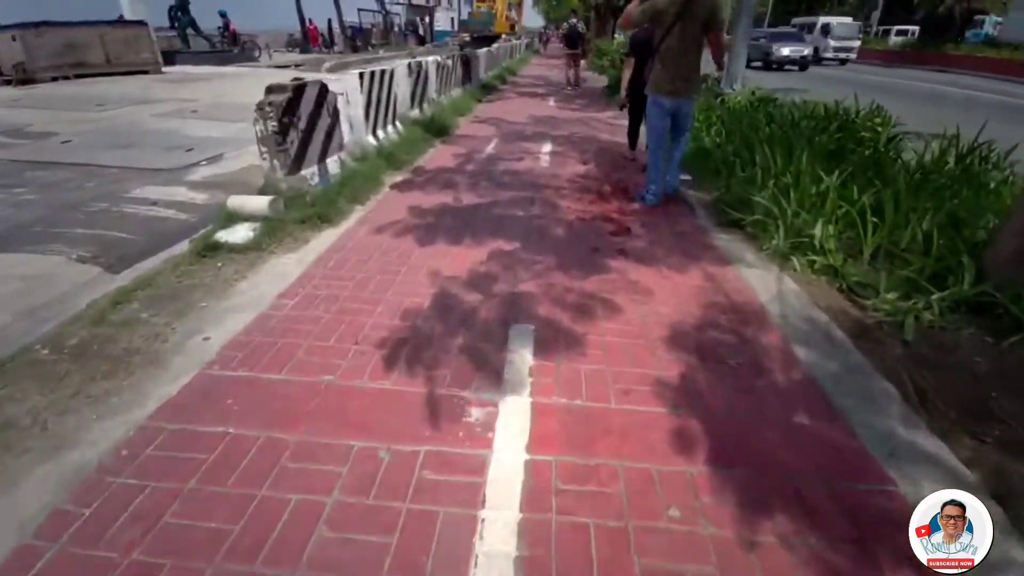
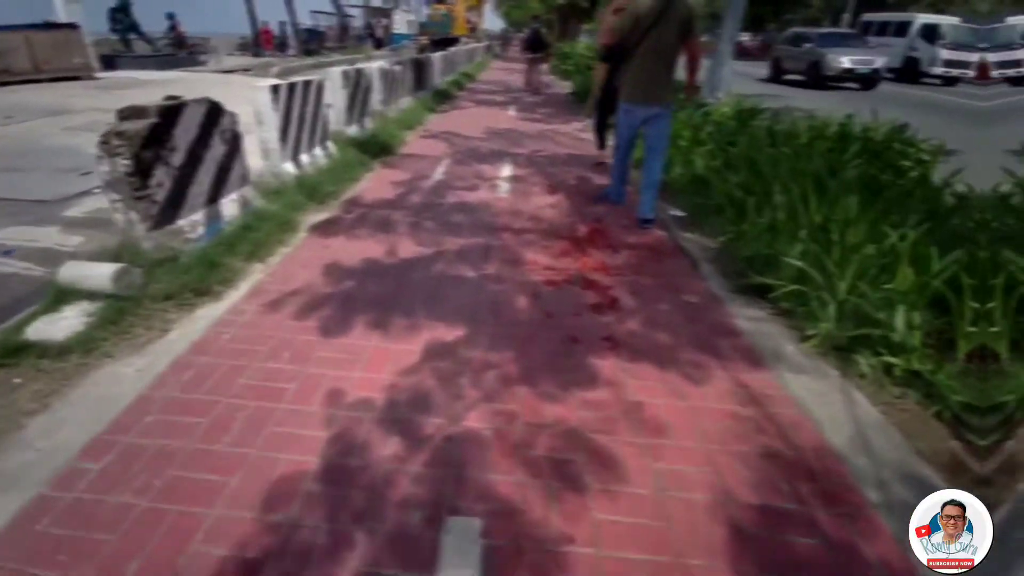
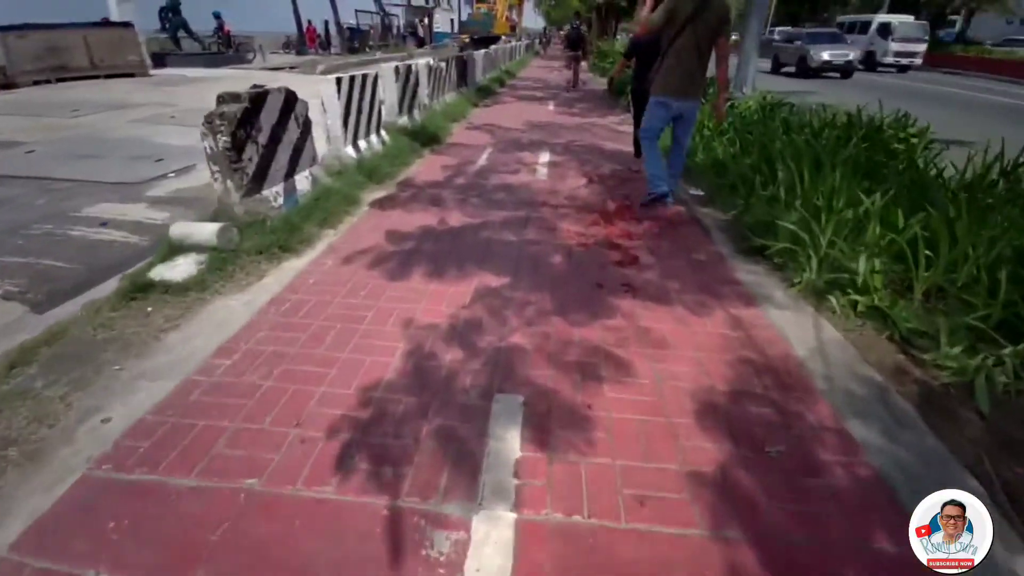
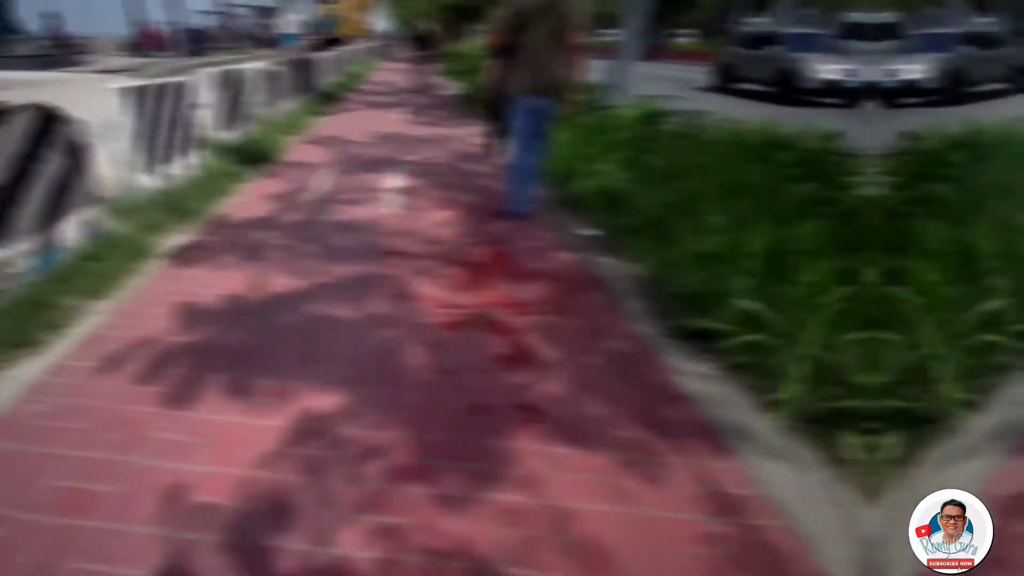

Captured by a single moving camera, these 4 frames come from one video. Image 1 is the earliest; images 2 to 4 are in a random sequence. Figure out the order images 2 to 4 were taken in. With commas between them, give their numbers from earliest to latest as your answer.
3, 2, 4
